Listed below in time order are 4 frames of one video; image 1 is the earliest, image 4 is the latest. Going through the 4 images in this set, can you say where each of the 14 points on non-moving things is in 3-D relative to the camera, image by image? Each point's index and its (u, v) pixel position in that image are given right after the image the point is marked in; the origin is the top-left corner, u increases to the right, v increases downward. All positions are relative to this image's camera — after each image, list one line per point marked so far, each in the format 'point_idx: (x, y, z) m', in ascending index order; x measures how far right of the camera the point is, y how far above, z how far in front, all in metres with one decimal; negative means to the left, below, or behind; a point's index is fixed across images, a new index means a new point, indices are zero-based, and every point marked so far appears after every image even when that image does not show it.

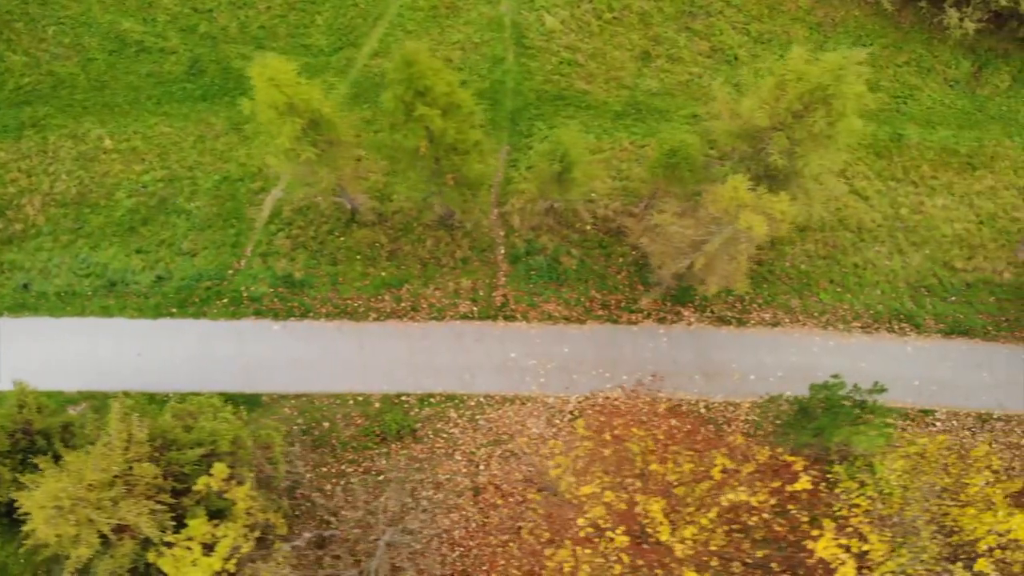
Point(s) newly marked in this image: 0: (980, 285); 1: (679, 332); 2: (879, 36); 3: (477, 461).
0: (+9.2, +0.1, +16.2) m
1: (+3.3, -0.8, +15.4) m
2: (+7.9, +5.4, +17.6) m
3: (-0.6, -3.2, +14.9) m
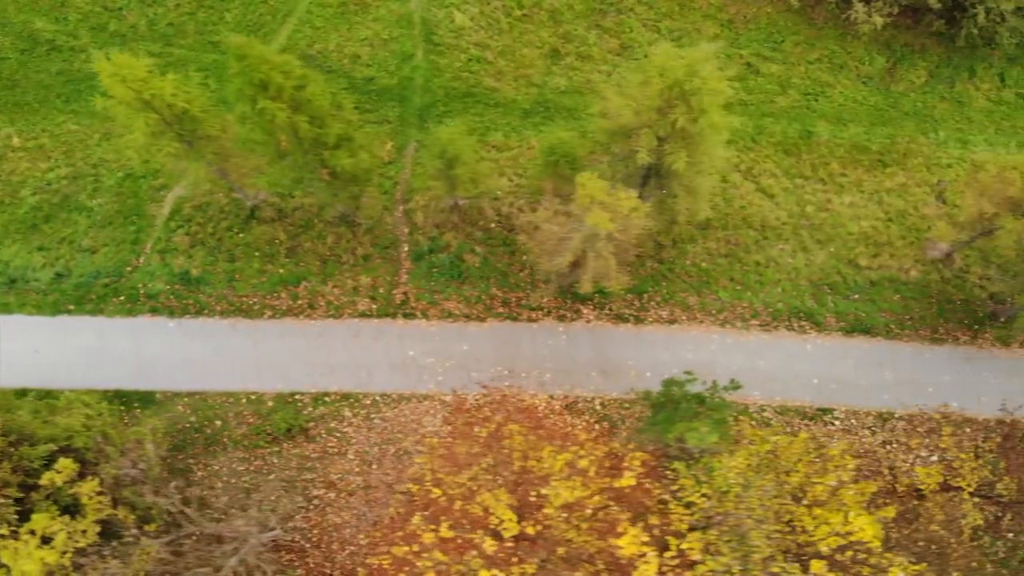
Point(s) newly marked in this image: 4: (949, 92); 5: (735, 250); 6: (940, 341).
0: (+7.3, +0.1, +16.0) m
1: (+1.4, -0.8, +15.3) m
2: (+6.0, +5.4, +17.4) m
3: (-2.6, -3.2, +14.8) m
4: (+9.3, +4.2, +17.4) m
5: (+4.5, +0.8, +16.1) m
6: (+8.2, -1.0, +15.7) m
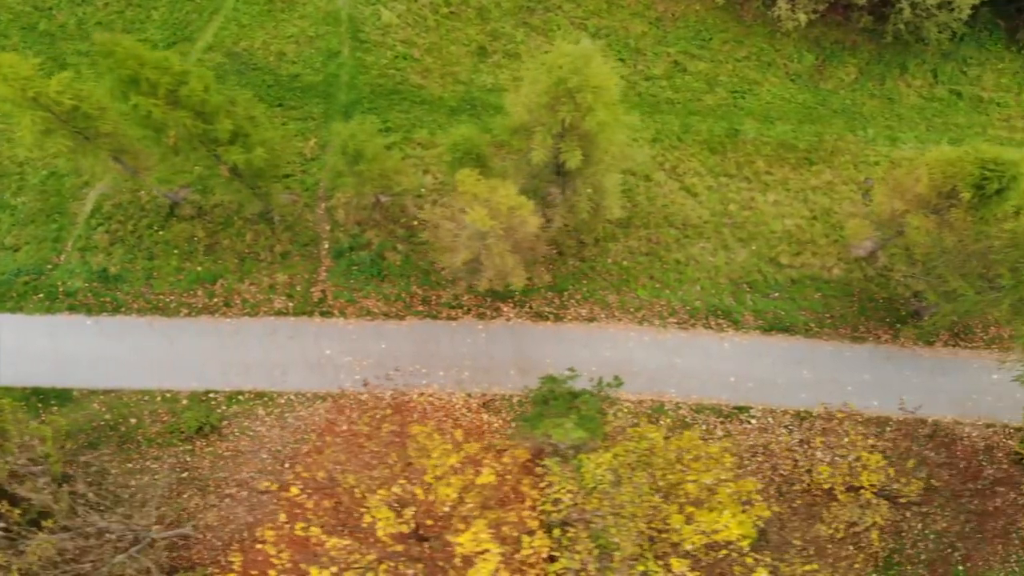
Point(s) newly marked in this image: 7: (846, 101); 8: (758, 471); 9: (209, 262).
0: (+5.7, +0.1, +15.8) m
1: (-0.2, -0.8, +15.2) m
2: (+4.4, +5.4, +17.3) m
3: (-4.2, -3.1, +14.8) m
4: (+7.8, +4.2, +17.3) m
5: (+2.9, +0.8, +16.0) m
6: (+6.6, -1.0, +15.6) m
7: (+7.0, +3.9, +17.2) m
8: (+4.5, -3.4, +15.0) m
9: (-5.8, +0.5, +15.7) m
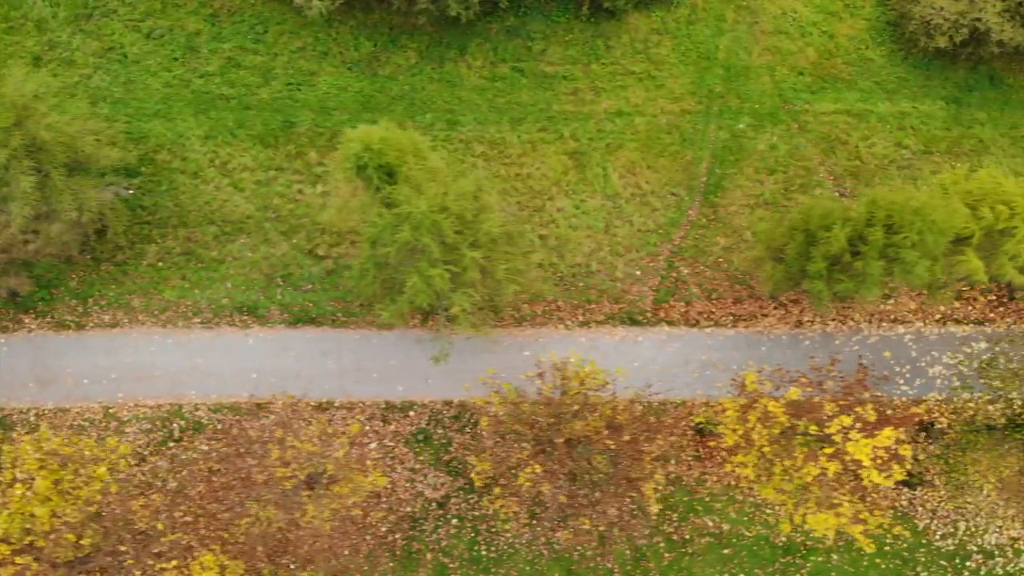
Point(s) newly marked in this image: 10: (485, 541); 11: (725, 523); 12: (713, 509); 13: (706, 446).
0: (-3.4, +0.3, +15.7) m
1: (-9.3, -1.0, +15.3) m
2: (-4.9, +5.5, +17.2) m
3: (-13.0, -3.6, +15.1) m
4: (-1.5, +4.5, +17.0) m
5: (-6.2, +0.8, +16.0) m
6: (-2.4, -0.7, +15.4) m
7: (-2.3, +4.2, +16.9) m
8: (-4.4, -3.2, +14.9) m
9: (-14.9, -0.1, +16.1) m
10: (-0.5, -4.6, +14.8) m
11: (+3.9, -4.3, +15.0) m
12: (+3.7, -4.1, +15.0) m
13: (+3.6, -2.9, +15.1) m
